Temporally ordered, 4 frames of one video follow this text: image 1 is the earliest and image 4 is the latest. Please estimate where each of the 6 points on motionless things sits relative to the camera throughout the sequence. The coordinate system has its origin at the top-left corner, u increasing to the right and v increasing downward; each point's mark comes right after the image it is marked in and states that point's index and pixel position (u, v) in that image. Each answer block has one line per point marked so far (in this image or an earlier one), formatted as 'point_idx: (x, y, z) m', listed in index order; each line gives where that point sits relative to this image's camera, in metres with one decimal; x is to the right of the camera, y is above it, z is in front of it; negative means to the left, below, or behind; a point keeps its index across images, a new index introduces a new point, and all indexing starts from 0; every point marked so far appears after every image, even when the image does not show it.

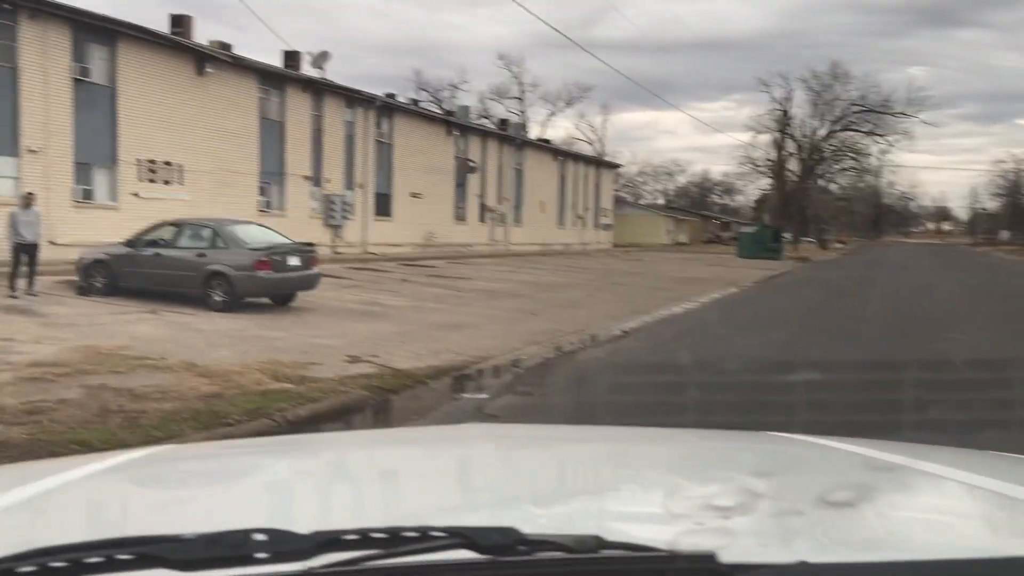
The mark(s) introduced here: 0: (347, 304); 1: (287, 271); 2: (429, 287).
0: (-3.0, -0.3, +14.7) m
1: (-3.7, +0.3, +12.8) m
2: (-1.9, +0.1, +18.7) m
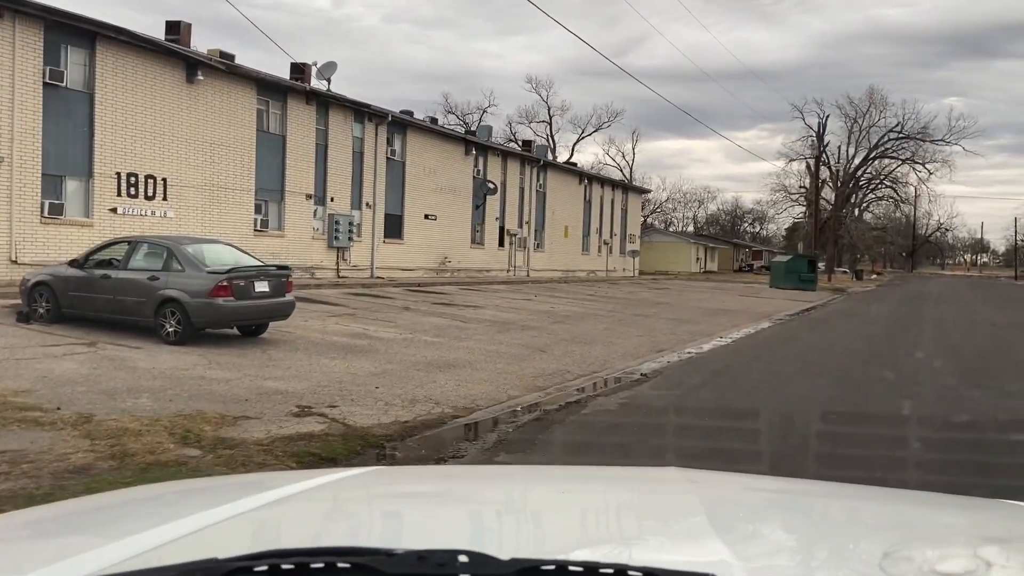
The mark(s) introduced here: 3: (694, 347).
0: (-3.0, -0.8, +12.9) m
1: (-3.6, -0.2, +11.0) m
2: (-1.7, -0.6, +16.9) m
3: (+3.6, -1.1, +15.3) m
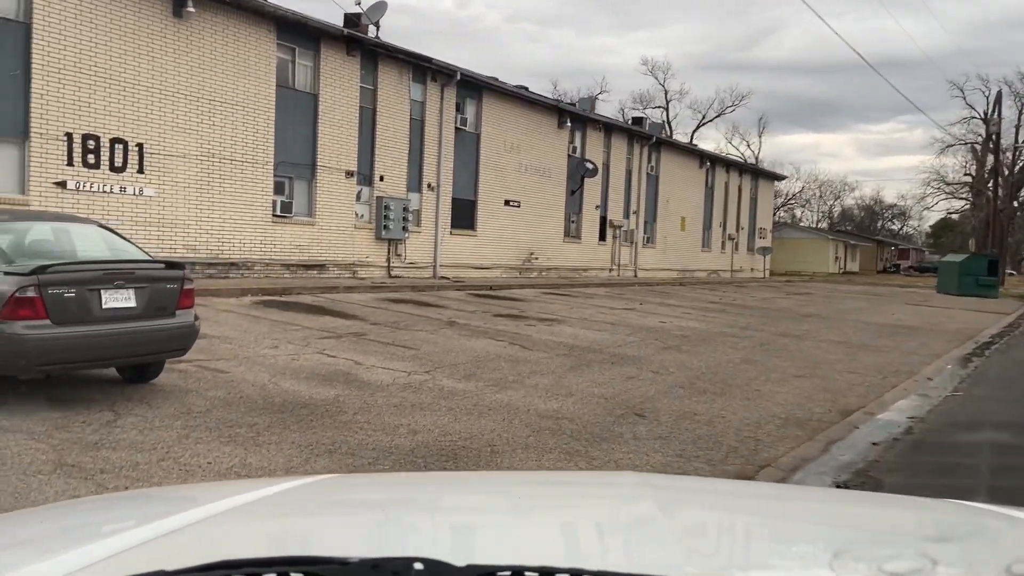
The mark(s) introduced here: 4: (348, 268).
0: (-2.2, -0.9, +7.8) m
1: (-3.2, -0.3, +6.1) m
2: (-0.4, -0.7, +11.6) m
3: (+4.6, -1.3, +9.3) m
4: (-3.8, +0.5, +18.5) m
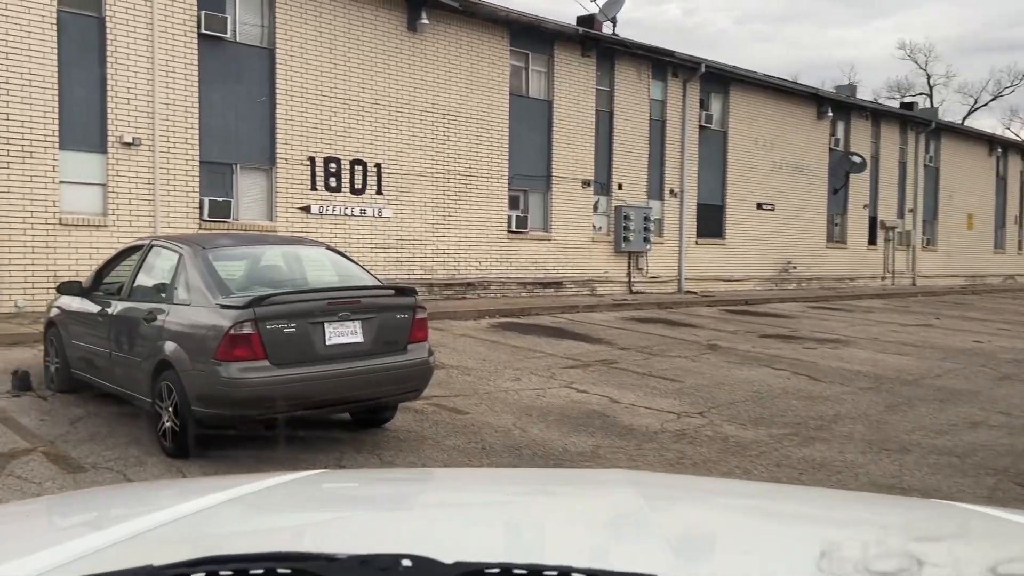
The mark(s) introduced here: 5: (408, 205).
0: (+0.1, -1.1, +6.5) m
1: (-1.3, -0.5, +5.2) m
2: (+2.9, -0.9, +9.7) m
3: (+7.1, -1.4, +6.0) m
4: (+1.6, +0.1, +17.3) m
5: (-1.9, +1.5, +14.7) m
